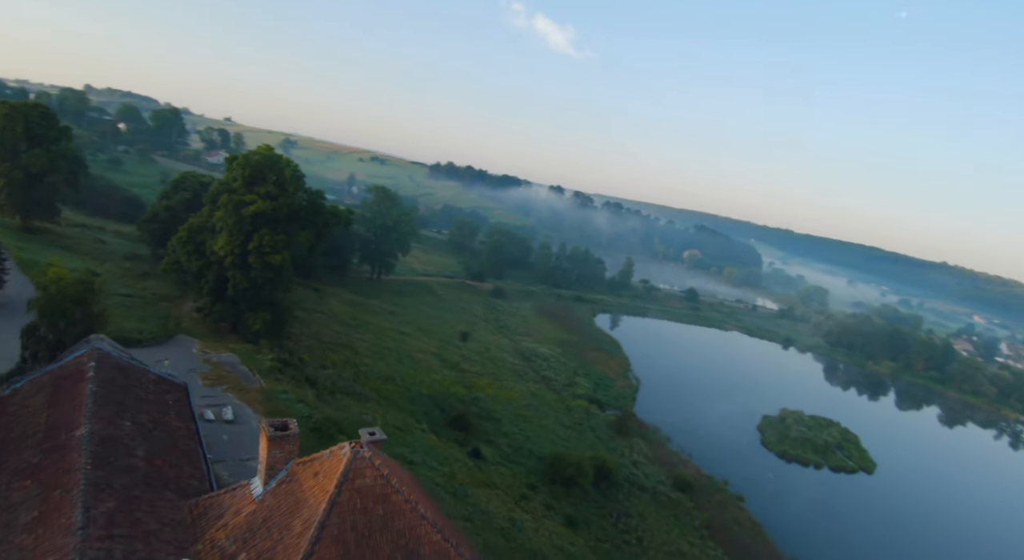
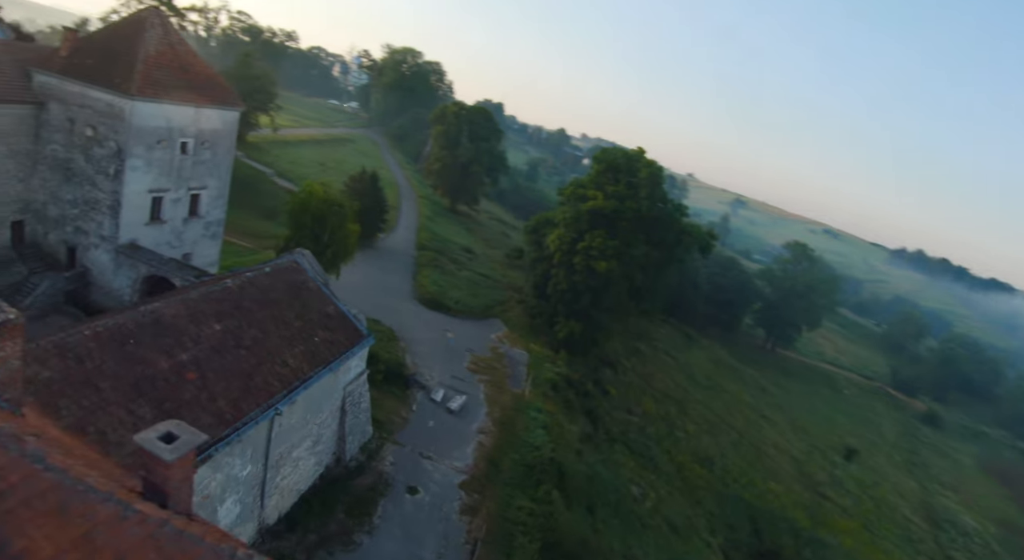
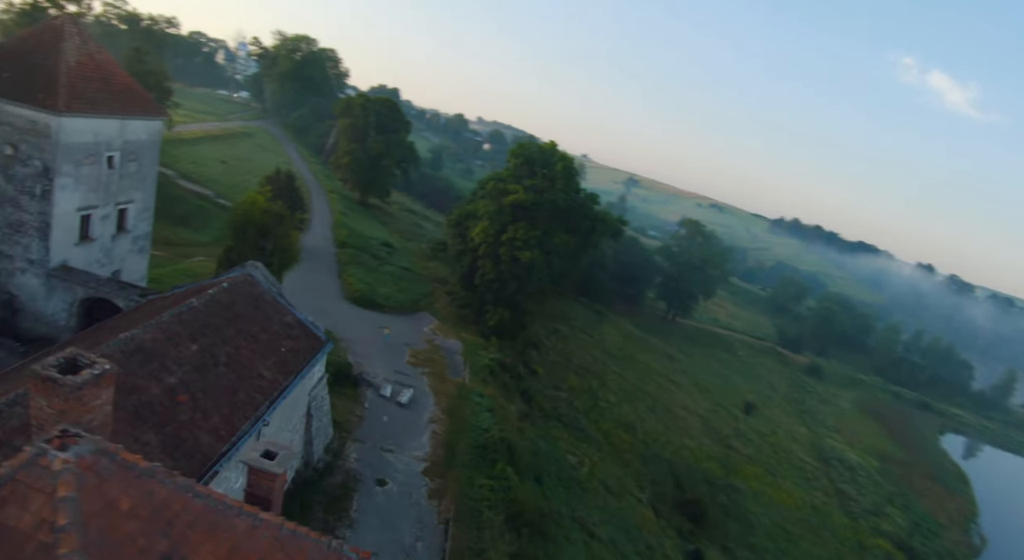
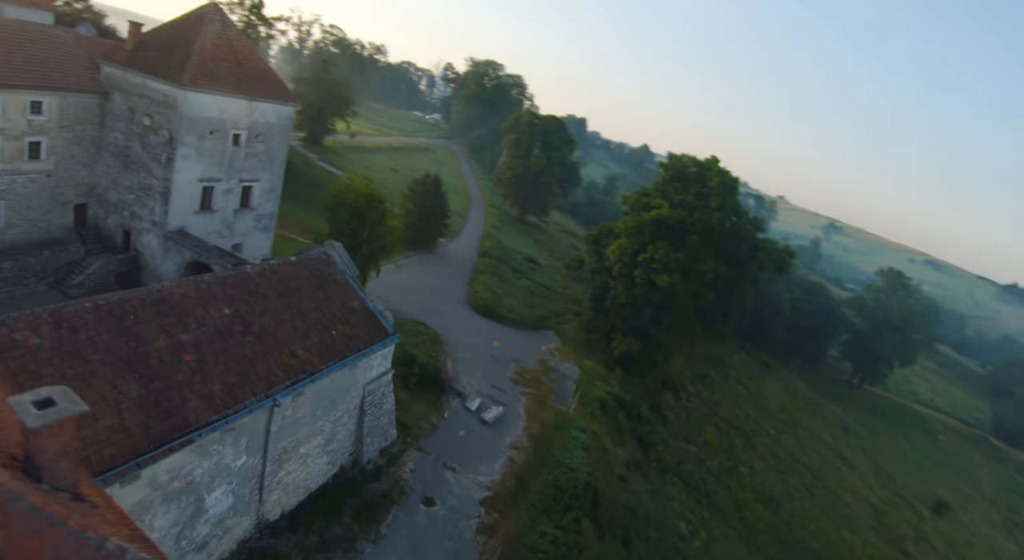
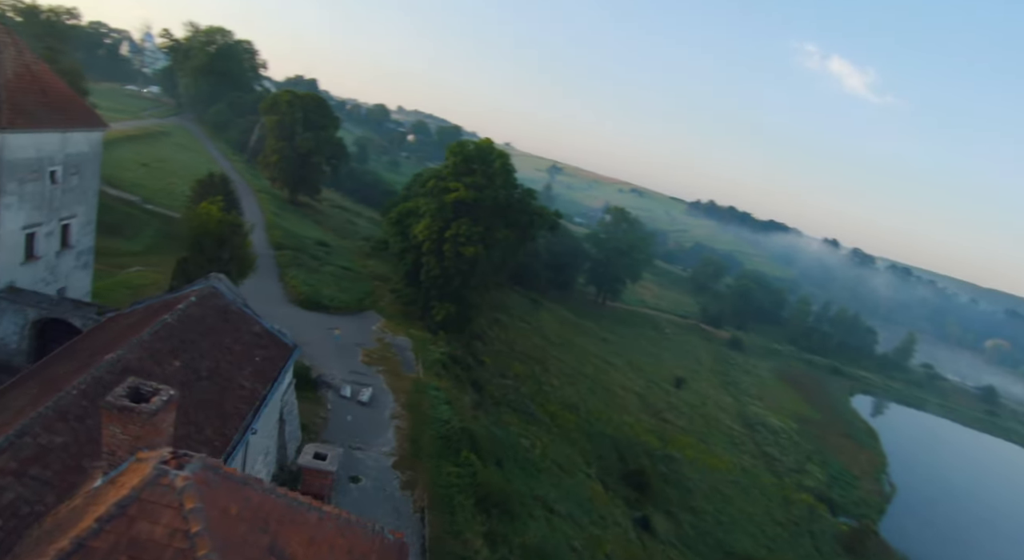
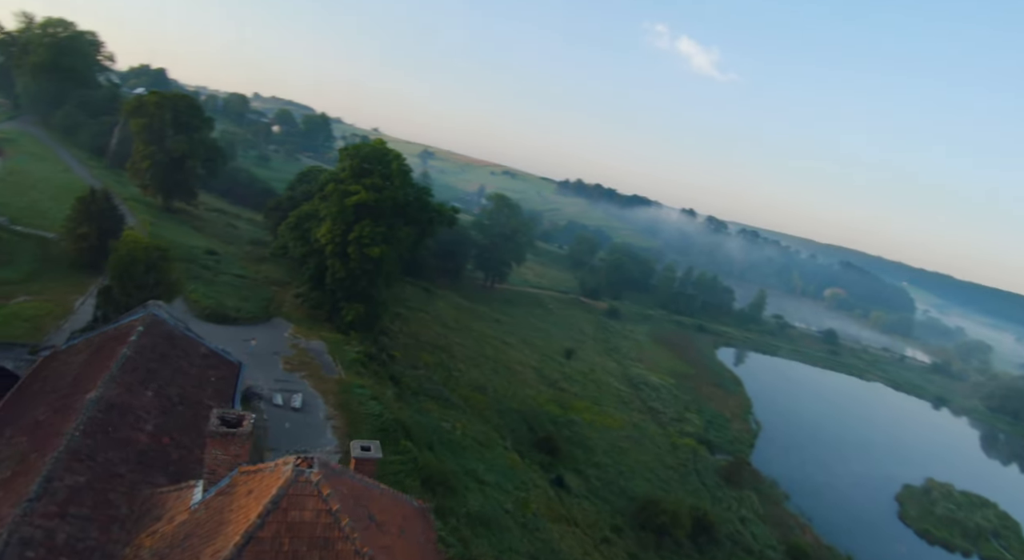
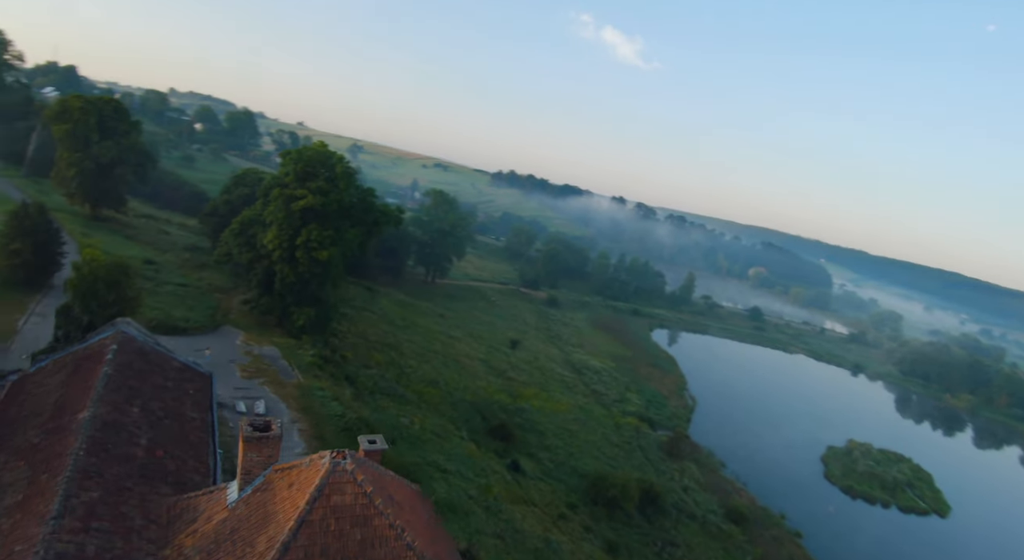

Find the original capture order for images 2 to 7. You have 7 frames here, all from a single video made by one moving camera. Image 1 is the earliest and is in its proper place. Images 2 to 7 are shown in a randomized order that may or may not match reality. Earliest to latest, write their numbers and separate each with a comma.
7, 6, 5, 3, 2, 4
